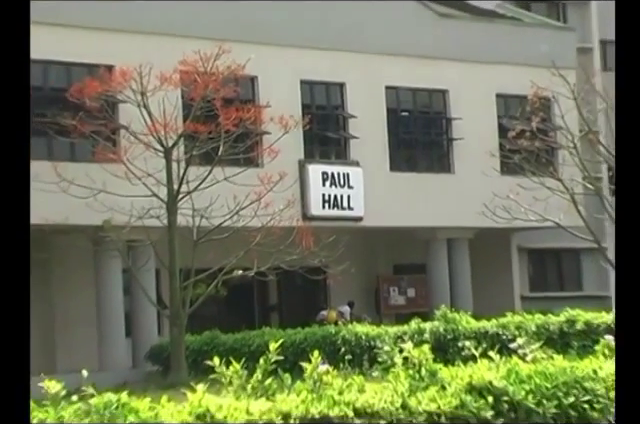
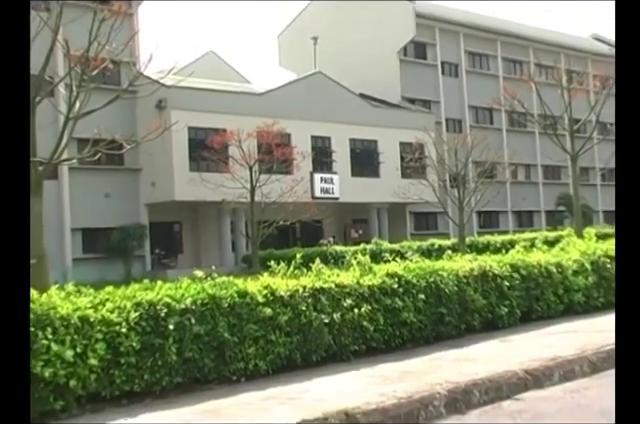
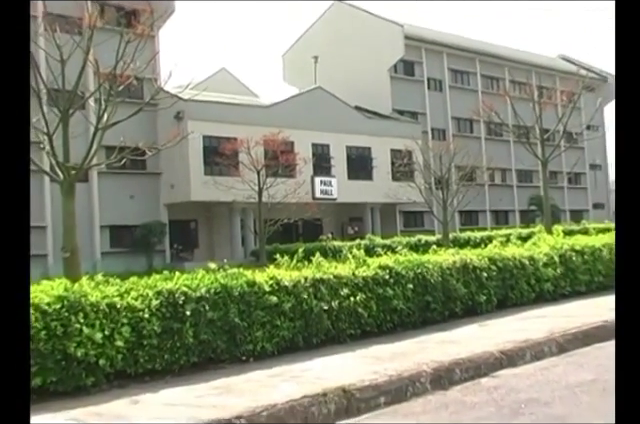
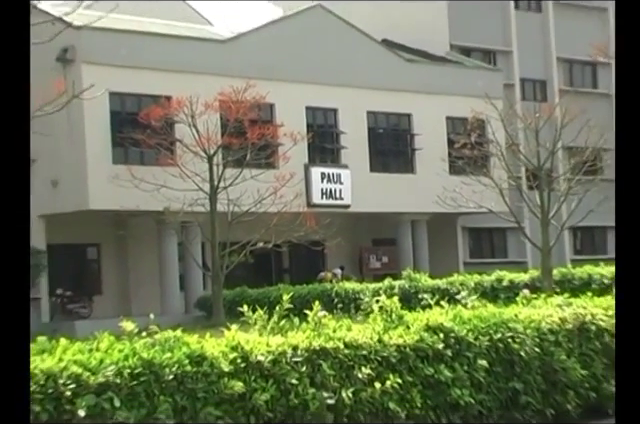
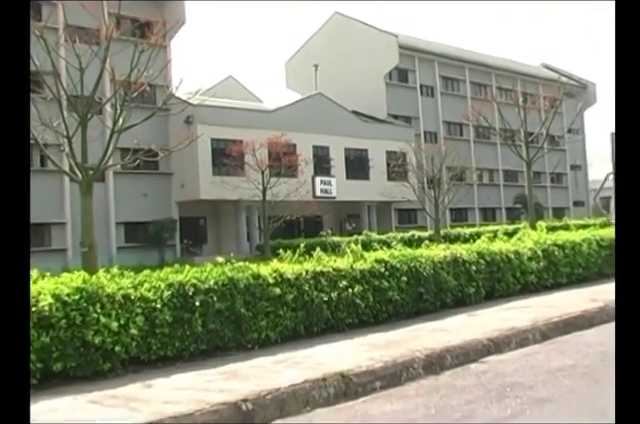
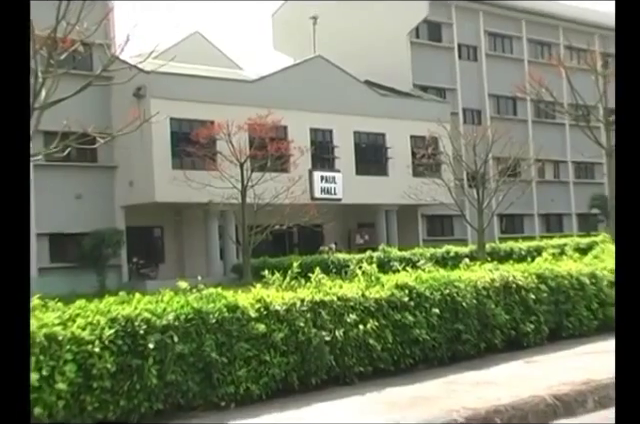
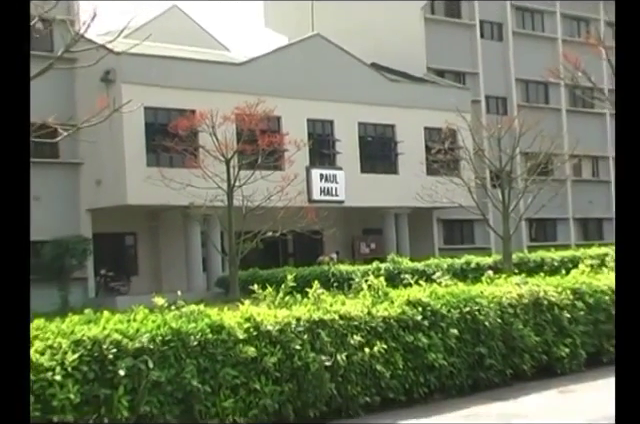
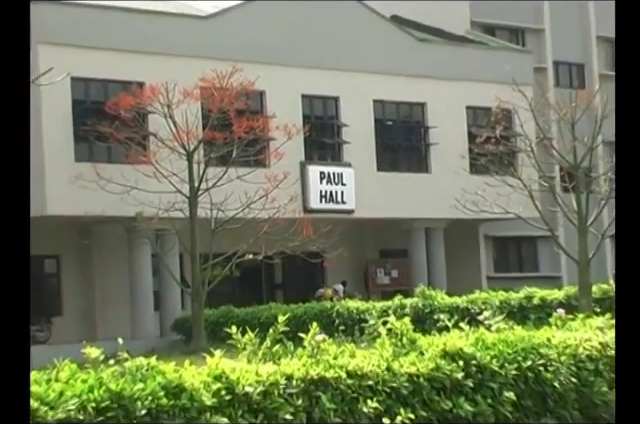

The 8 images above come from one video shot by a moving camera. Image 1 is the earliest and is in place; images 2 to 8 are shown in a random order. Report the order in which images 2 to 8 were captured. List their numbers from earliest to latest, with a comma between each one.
8, 4, 7, 6, 2, 3, 5
